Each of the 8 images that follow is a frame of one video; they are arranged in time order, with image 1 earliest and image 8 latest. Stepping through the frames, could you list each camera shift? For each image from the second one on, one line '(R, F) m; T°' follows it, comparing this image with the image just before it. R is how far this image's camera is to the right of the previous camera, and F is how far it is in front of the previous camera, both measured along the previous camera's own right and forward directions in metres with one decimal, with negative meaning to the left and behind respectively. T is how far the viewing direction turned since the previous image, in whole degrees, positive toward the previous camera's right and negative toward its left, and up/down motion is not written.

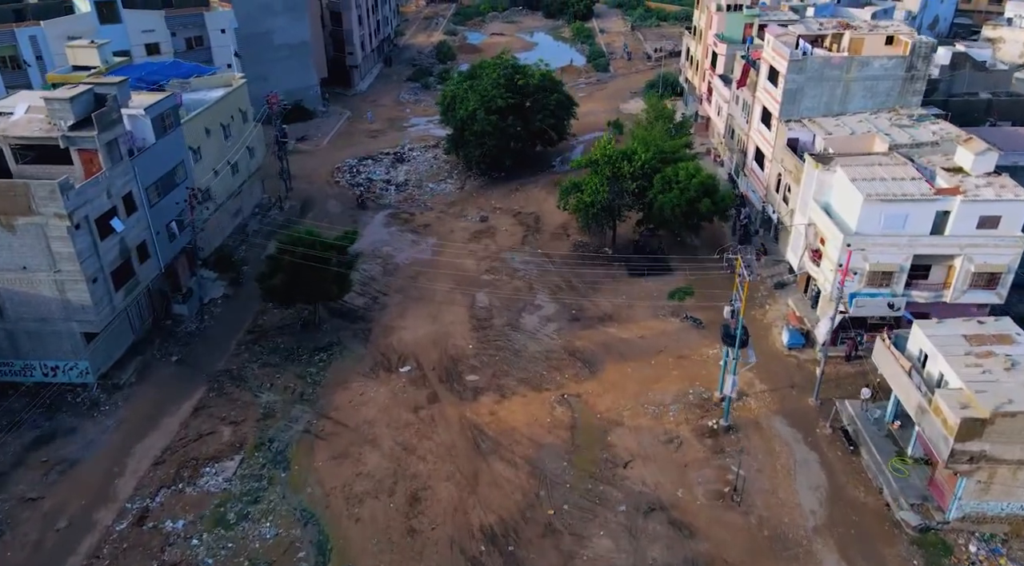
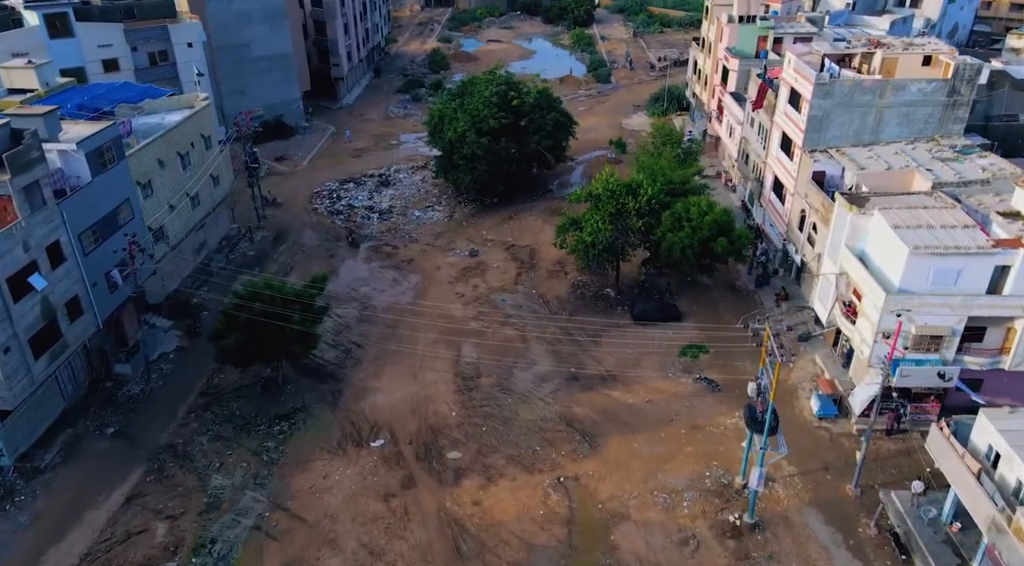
(+0.4, +4.4) m; 0°
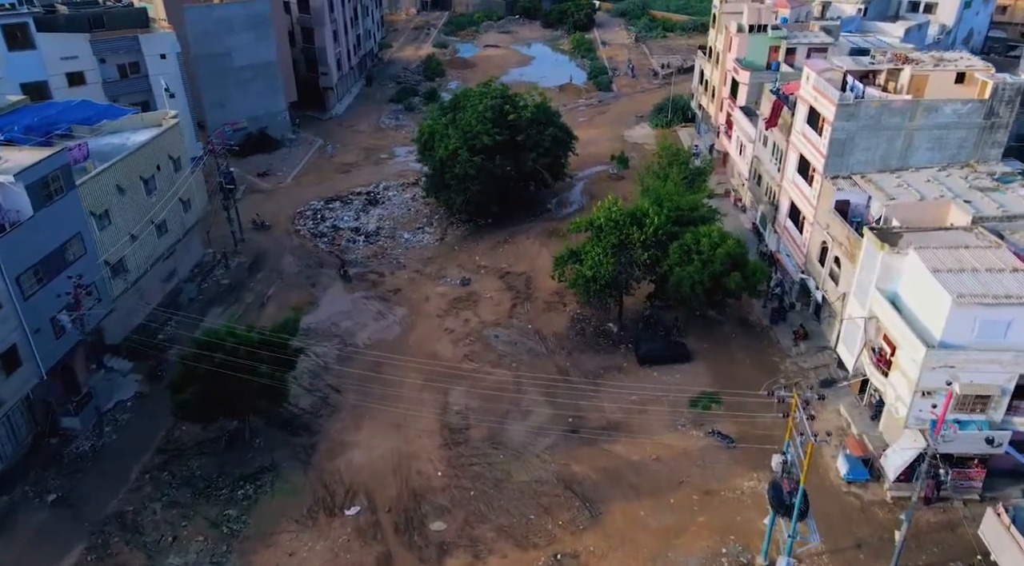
(+0.3, +3.1) m; 0°
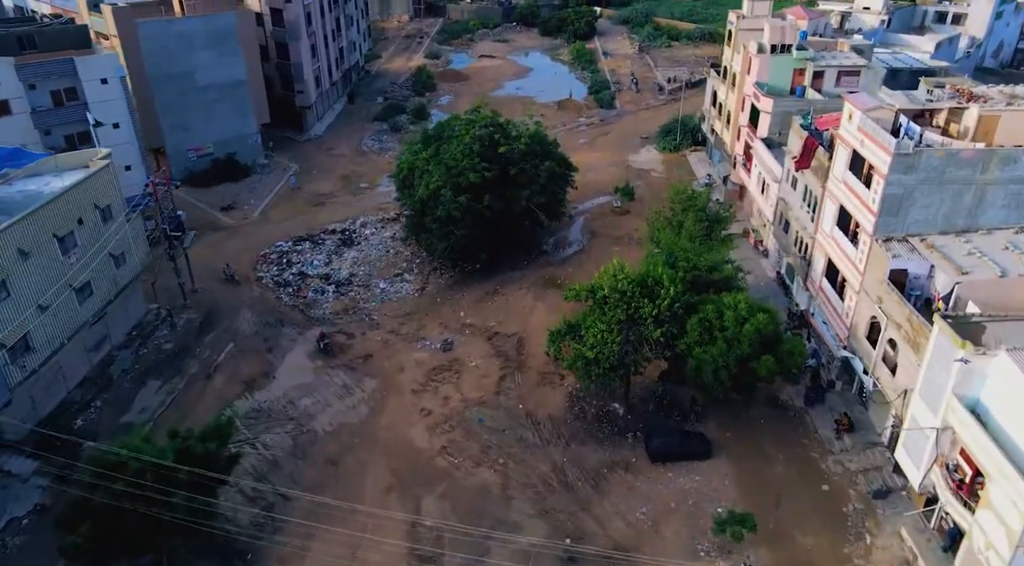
(+0.5, +5.5) m; 0°
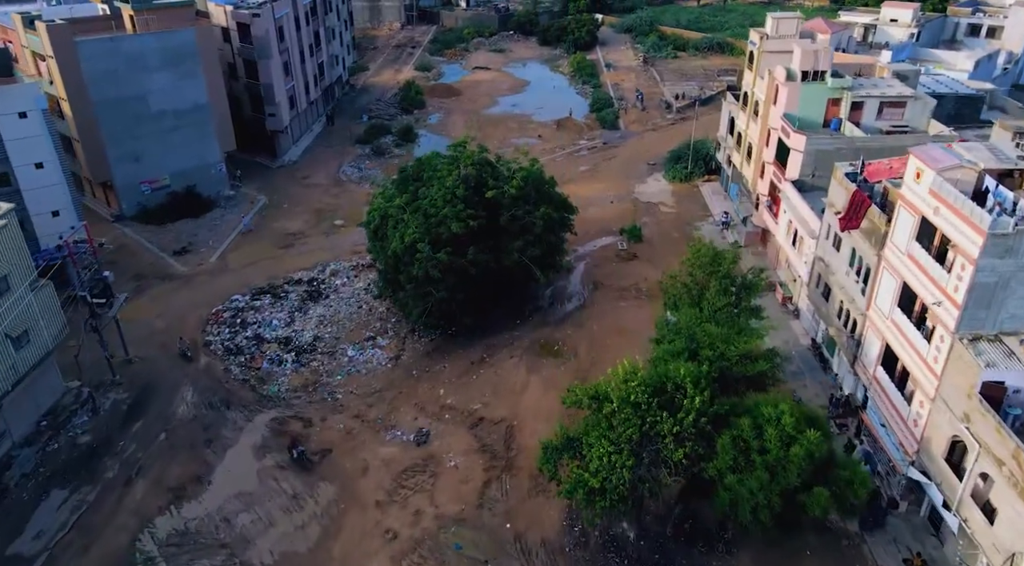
(+0.5, +5.8) m; 0°
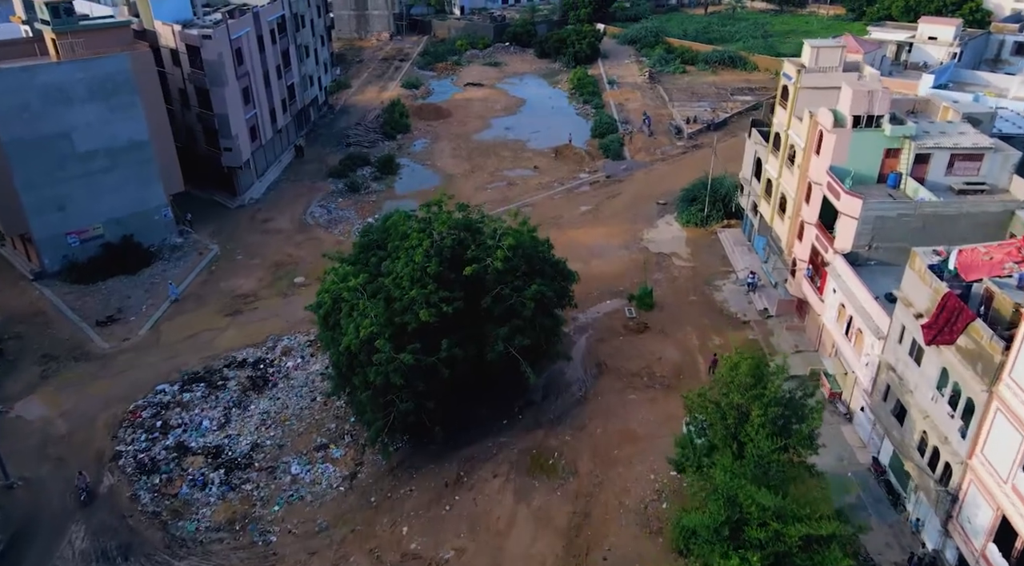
(+0.6, +6.9) m; 0°
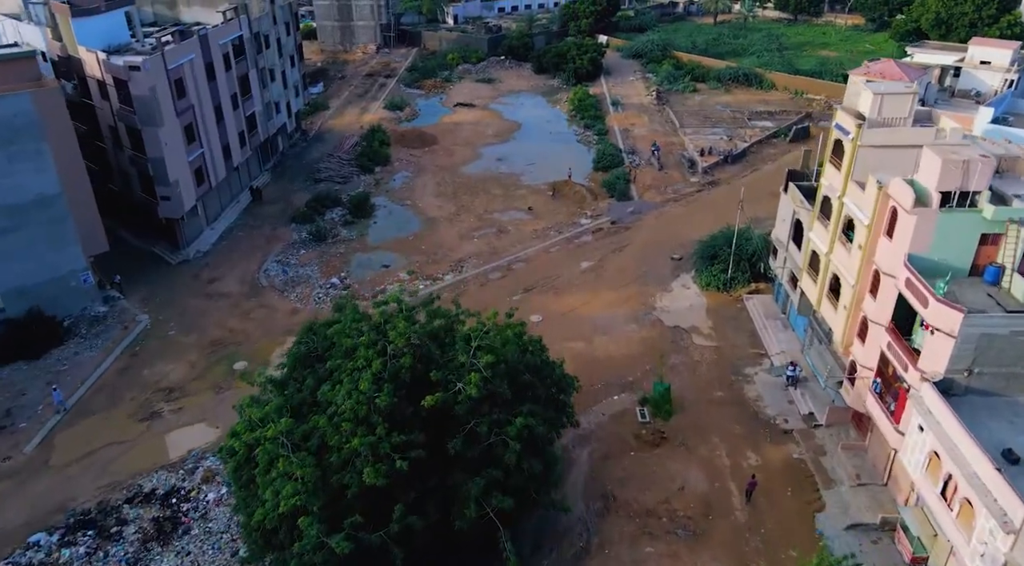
(+0.6, +7.3) m; 0°
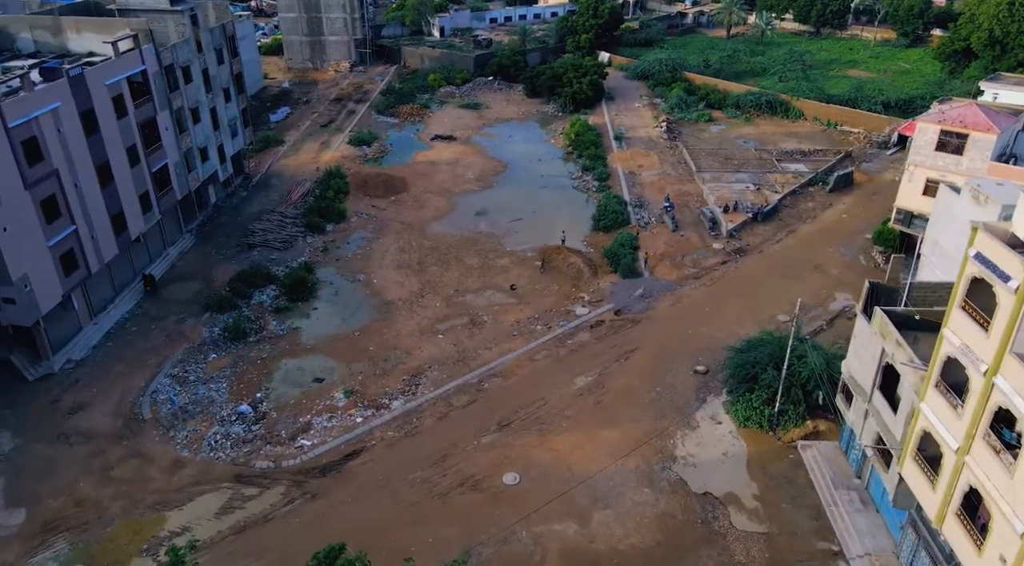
(+1.2, +10.7) m; 0°
